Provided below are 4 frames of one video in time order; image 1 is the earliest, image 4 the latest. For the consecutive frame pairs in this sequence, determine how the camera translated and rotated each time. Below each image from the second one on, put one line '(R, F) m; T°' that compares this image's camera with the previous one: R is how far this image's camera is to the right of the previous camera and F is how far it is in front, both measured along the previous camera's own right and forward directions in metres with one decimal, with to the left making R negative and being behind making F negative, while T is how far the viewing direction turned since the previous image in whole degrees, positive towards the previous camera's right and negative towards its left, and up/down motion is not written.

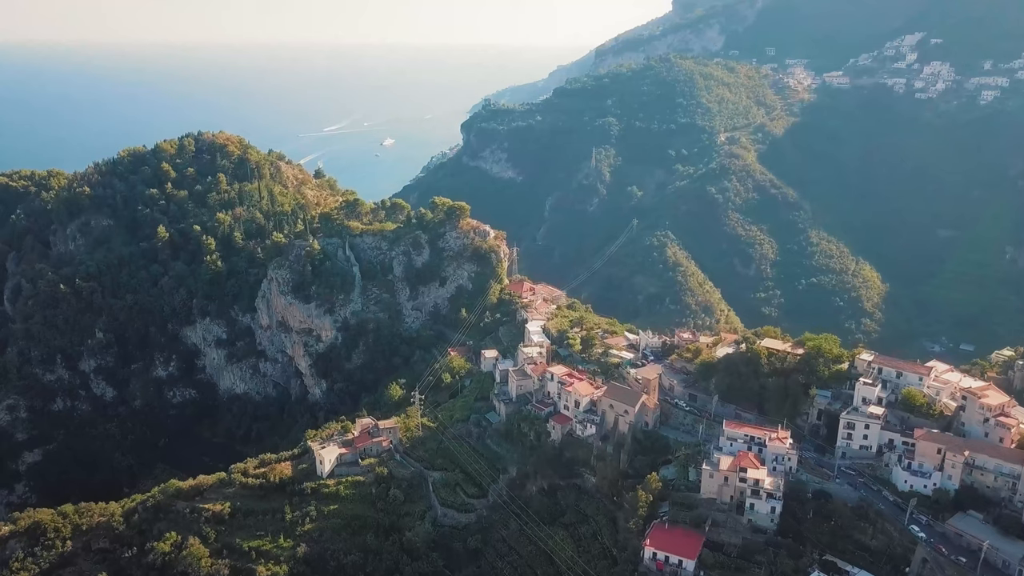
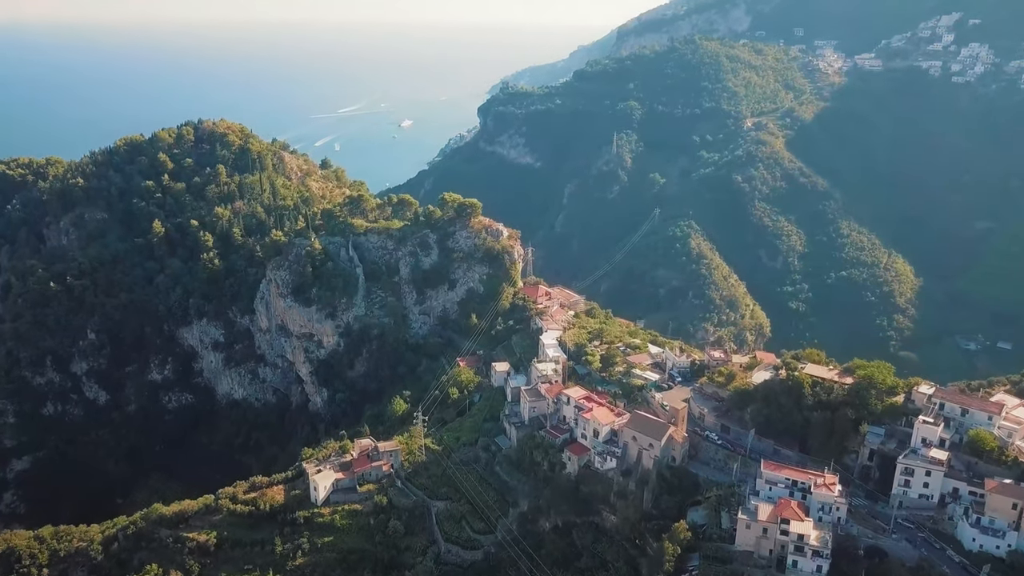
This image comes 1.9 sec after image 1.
(+0.2, +3.3) m; -1°
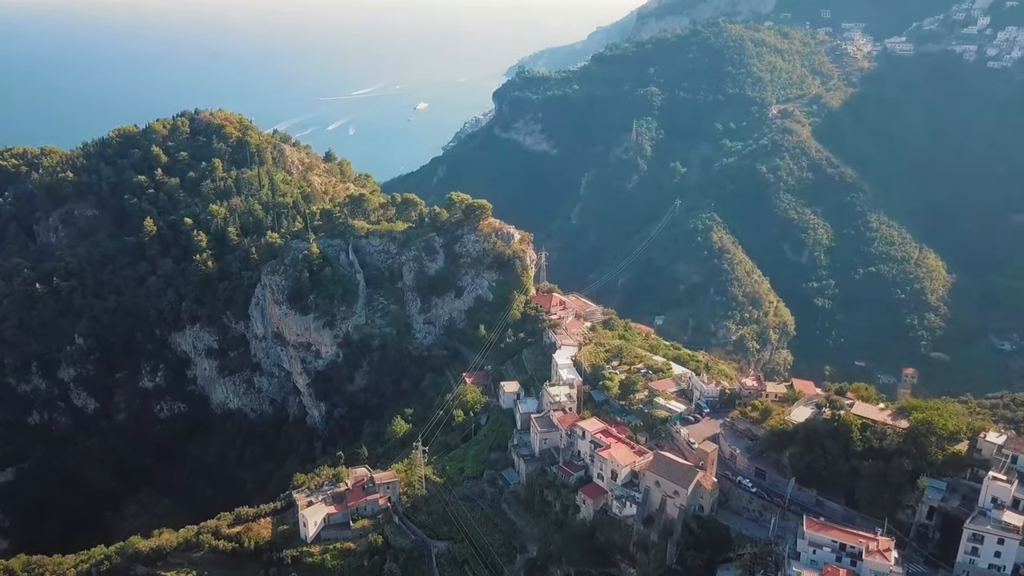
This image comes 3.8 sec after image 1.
(+0.2, +3.2) m; -1°
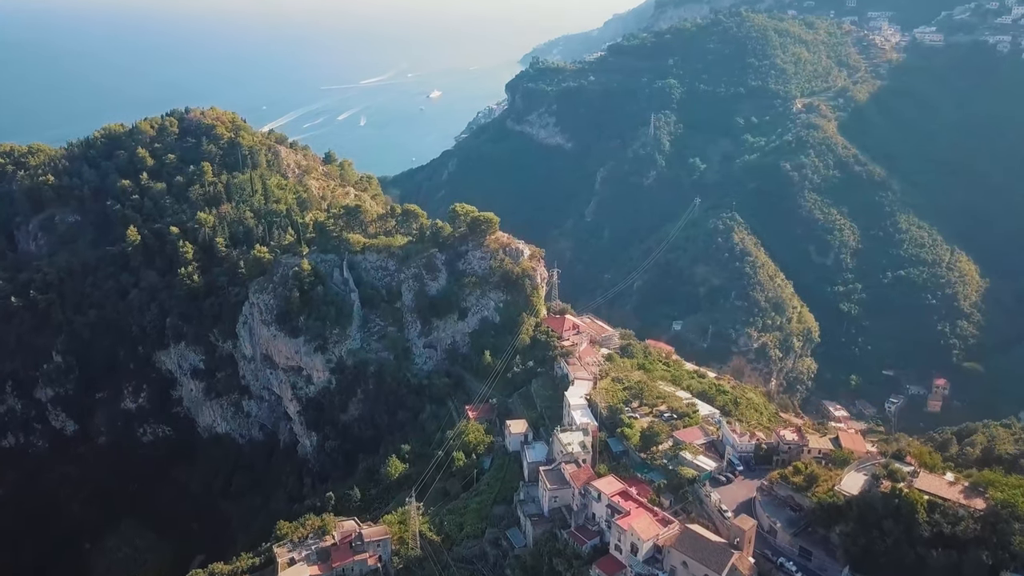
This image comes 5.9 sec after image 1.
(+0.2, +3.6) m; -1°
